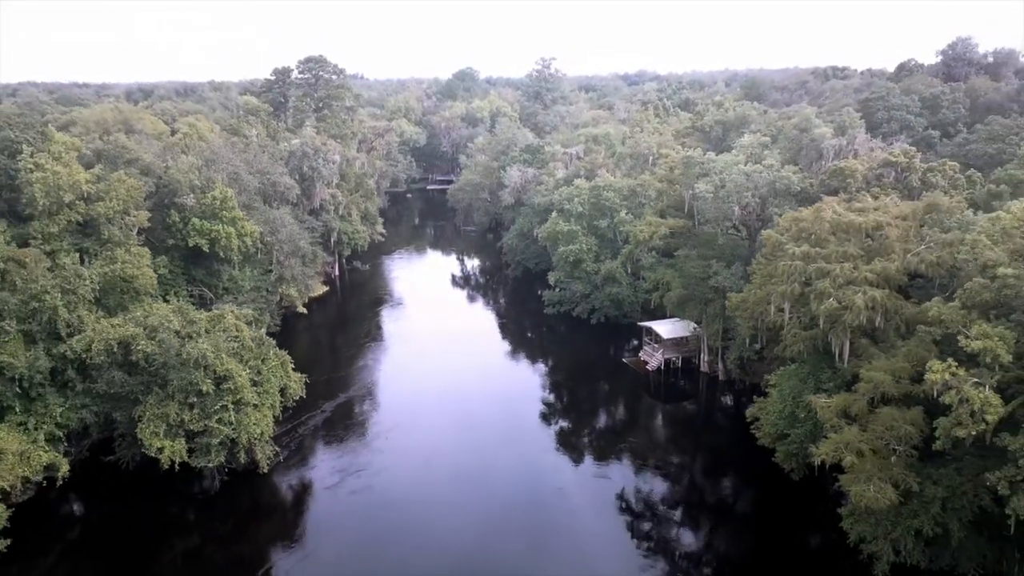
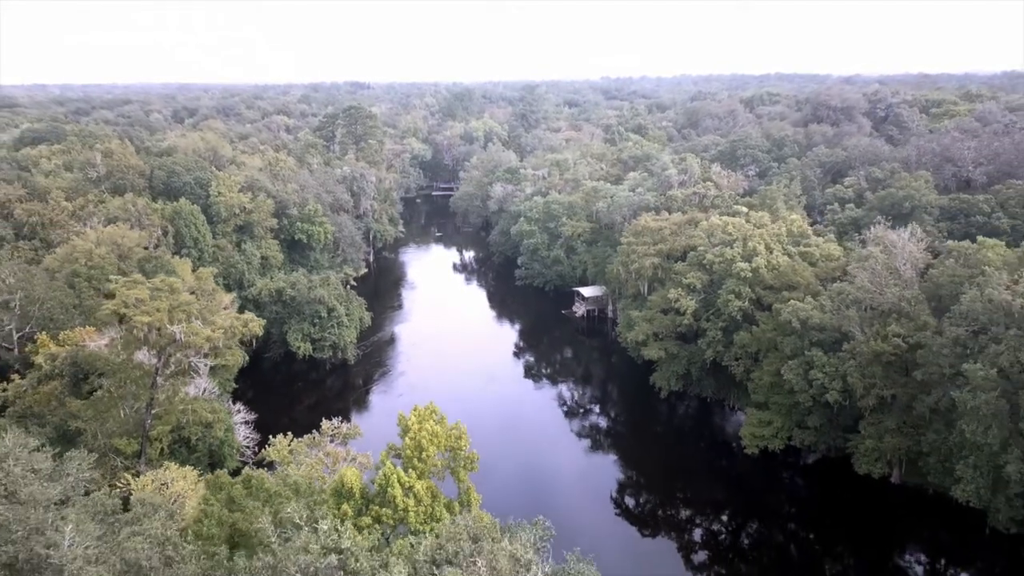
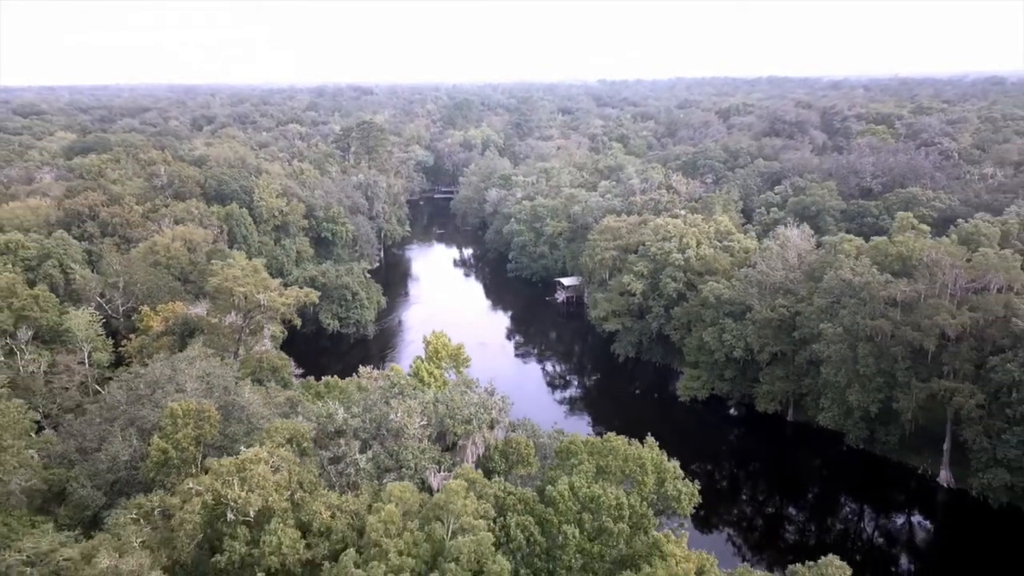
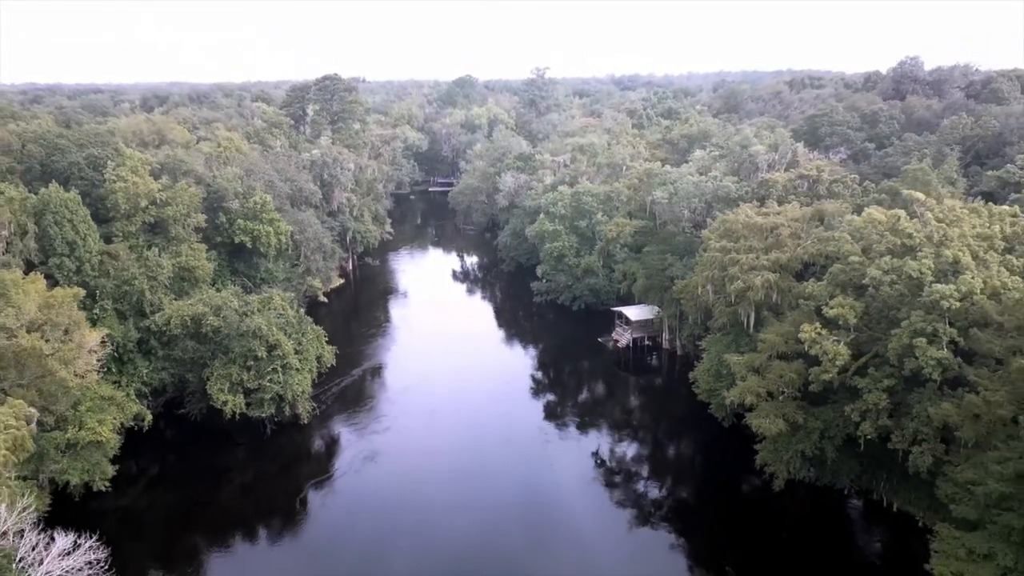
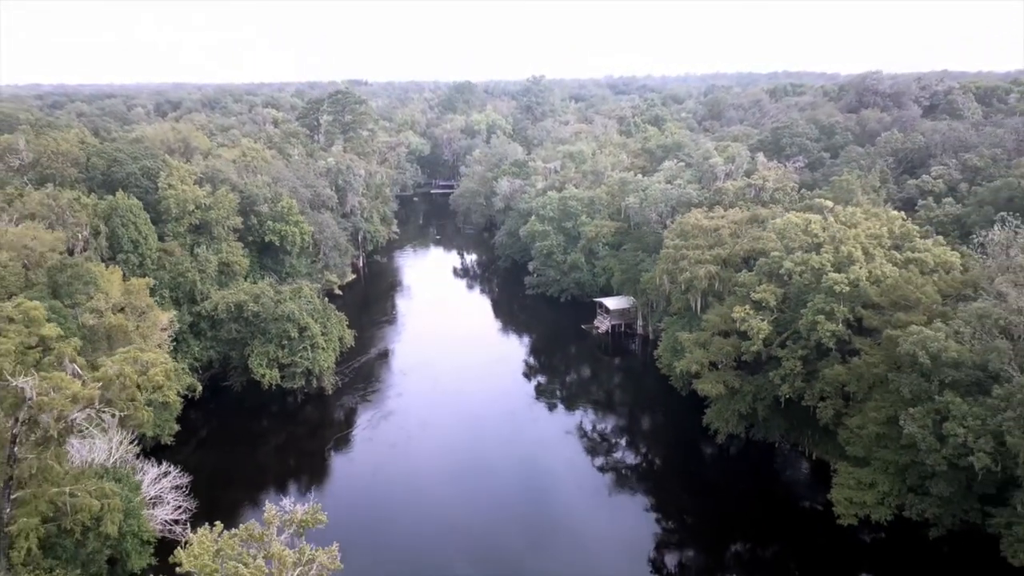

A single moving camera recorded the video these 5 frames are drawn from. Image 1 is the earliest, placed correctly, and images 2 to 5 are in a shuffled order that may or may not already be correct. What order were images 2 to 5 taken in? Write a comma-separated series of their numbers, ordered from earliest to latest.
4, 5, 2, 3
